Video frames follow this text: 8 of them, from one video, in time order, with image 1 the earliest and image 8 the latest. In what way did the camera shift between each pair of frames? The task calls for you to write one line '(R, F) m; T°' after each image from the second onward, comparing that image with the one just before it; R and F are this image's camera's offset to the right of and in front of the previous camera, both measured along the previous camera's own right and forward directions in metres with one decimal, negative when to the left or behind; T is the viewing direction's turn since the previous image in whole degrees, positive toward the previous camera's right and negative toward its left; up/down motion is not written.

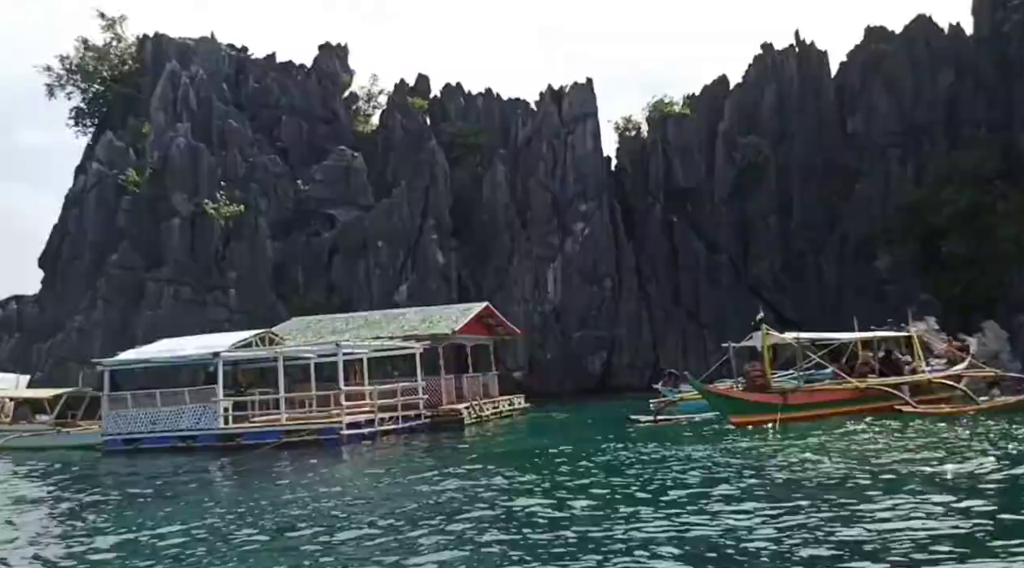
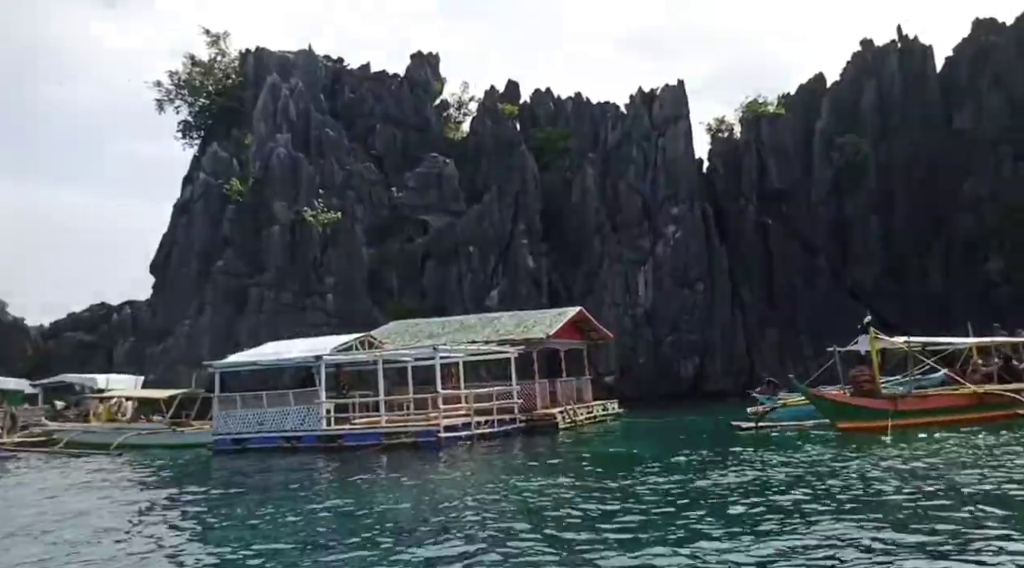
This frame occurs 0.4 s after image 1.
(-0.3, -0.2) m; -6°
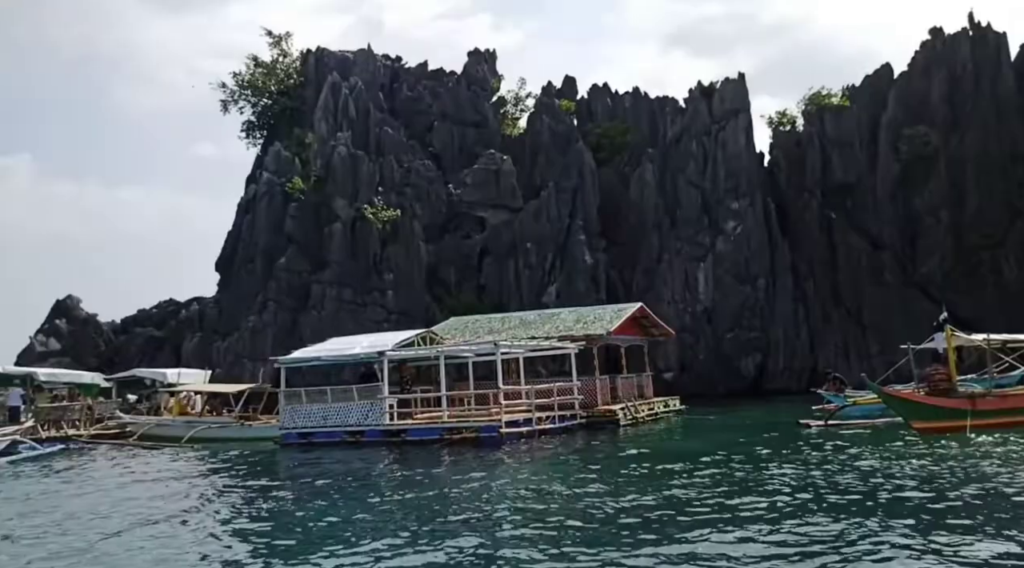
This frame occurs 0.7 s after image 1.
(-0.2, 0.0) m; -4°
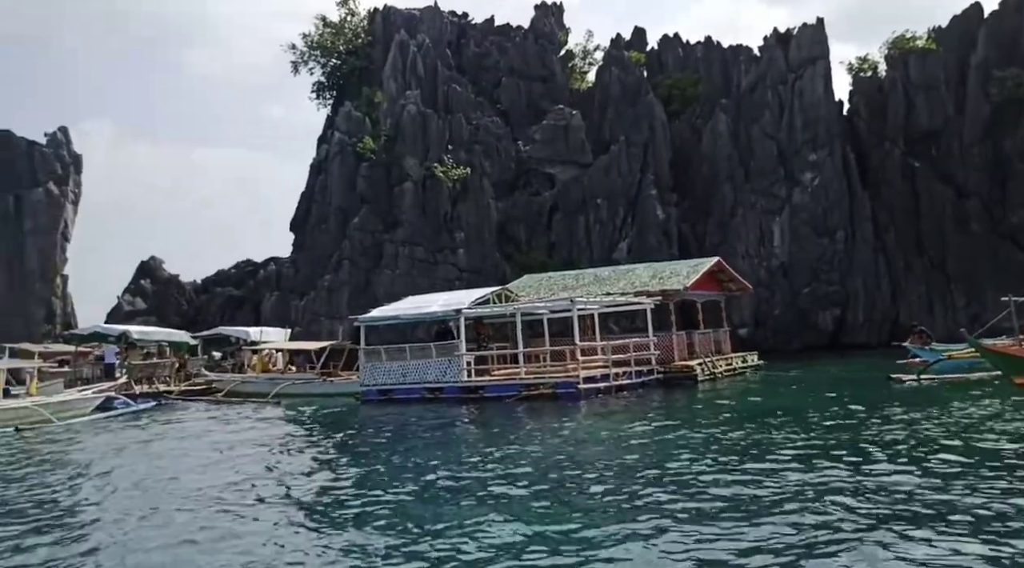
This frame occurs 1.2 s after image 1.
(-0.4, 0.0) m; -4°
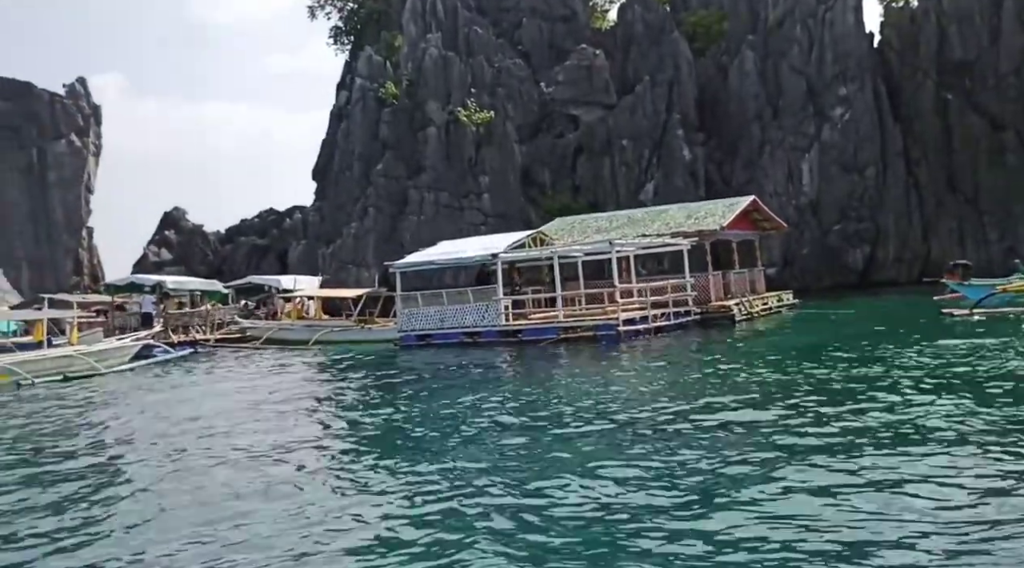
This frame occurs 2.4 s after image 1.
(-0.8, +0.1) m; -1°
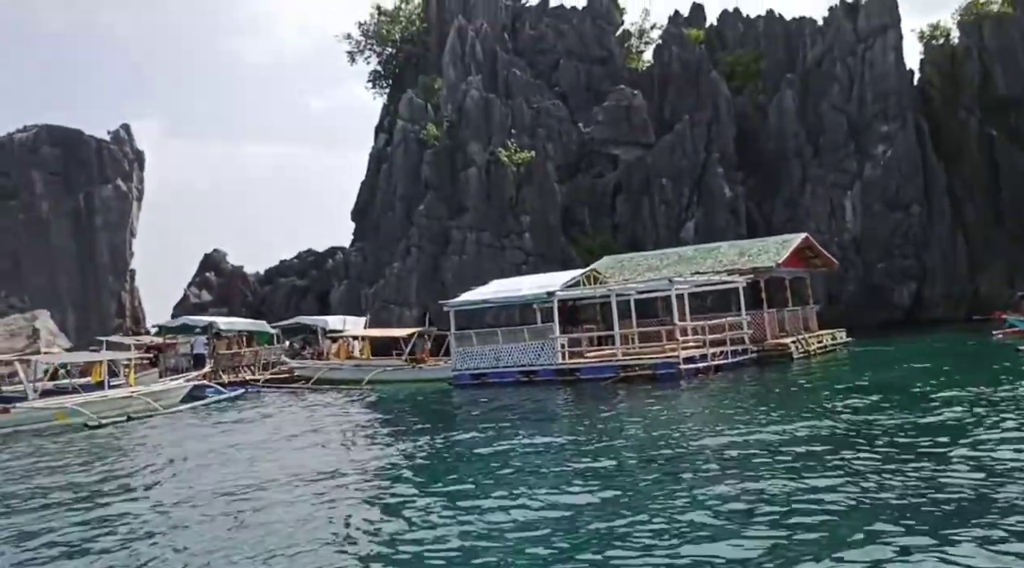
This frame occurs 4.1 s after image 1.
(-1.2, 0.0) m; -2°
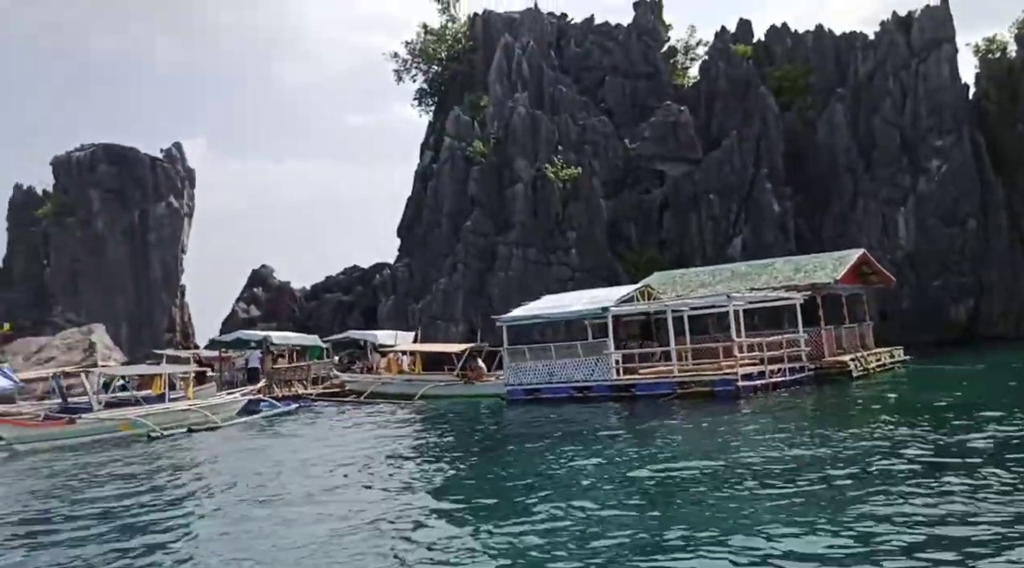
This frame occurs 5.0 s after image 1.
(-0.6, +0.1) m; -2°
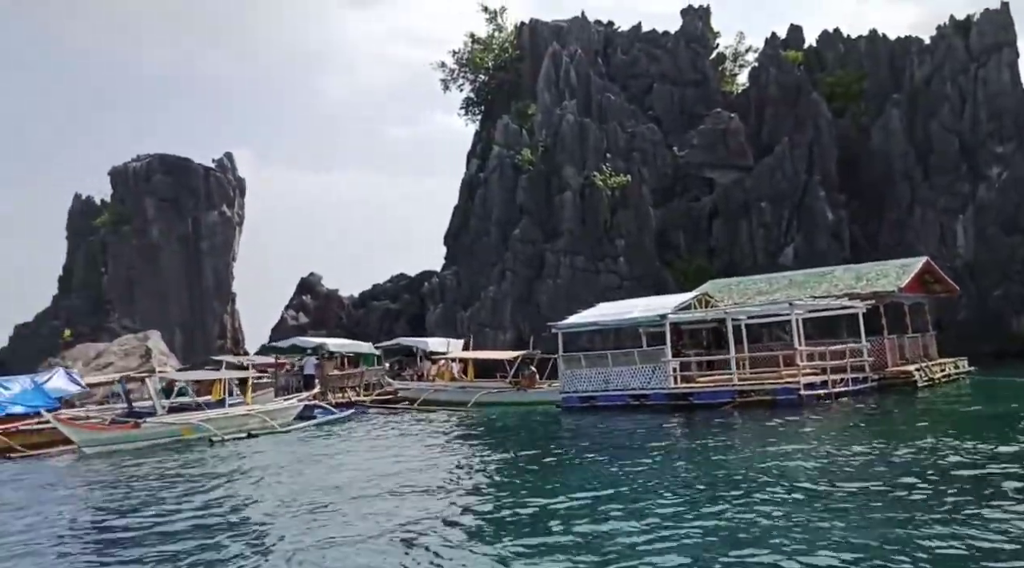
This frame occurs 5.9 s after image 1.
(-0.6, +0.1) m; -3°
